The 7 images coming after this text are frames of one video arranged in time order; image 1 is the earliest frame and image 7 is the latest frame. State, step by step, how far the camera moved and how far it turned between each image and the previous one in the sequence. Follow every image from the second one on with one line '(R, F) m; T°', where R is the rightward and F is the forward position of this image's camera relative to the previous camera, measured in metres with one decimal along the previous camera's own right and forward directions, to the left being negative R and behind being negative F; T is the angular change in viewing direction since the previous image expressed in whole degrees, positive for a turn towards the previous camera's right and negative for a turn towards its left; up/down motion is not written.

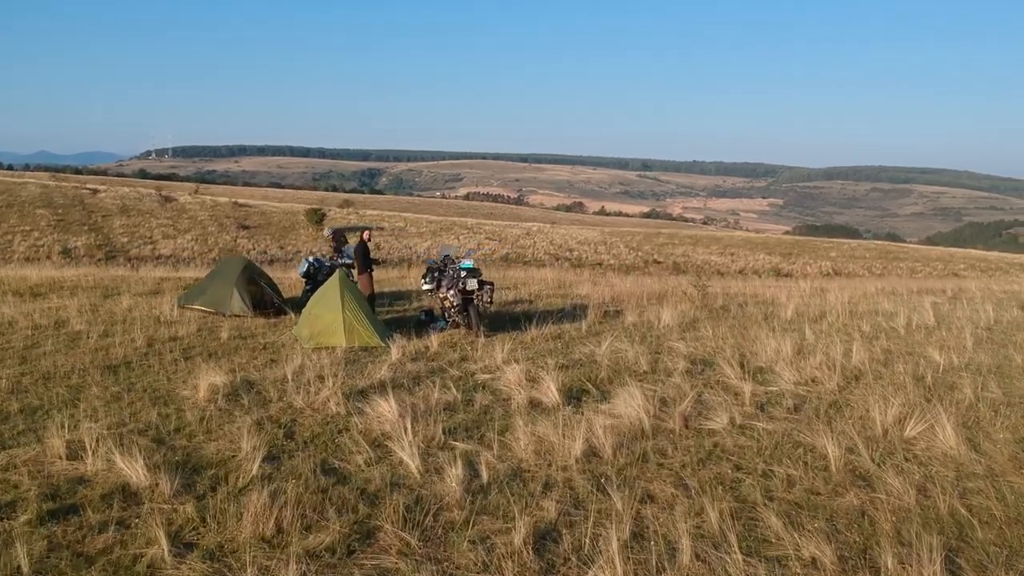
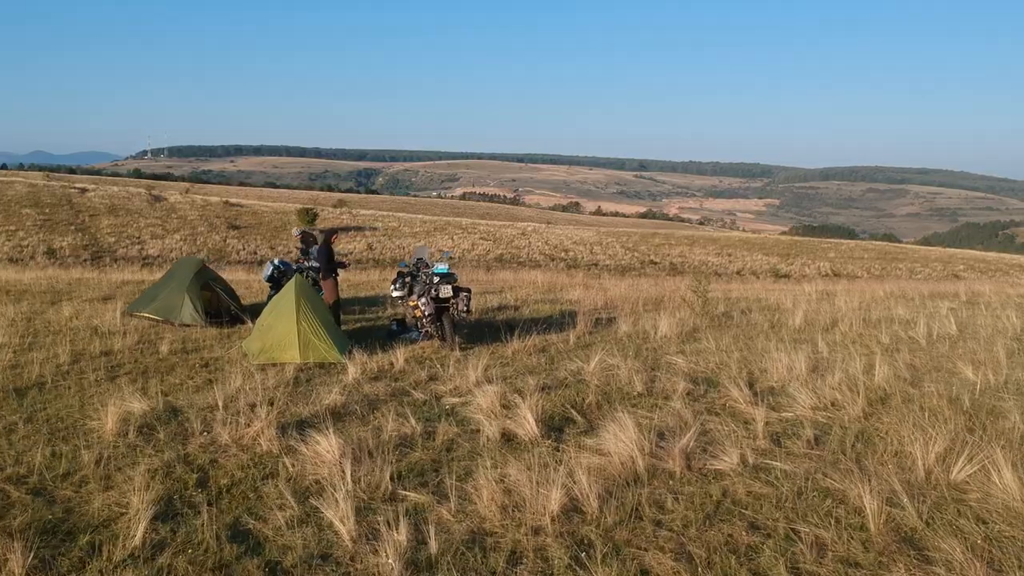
(+0.1, +0.9) m; 0°
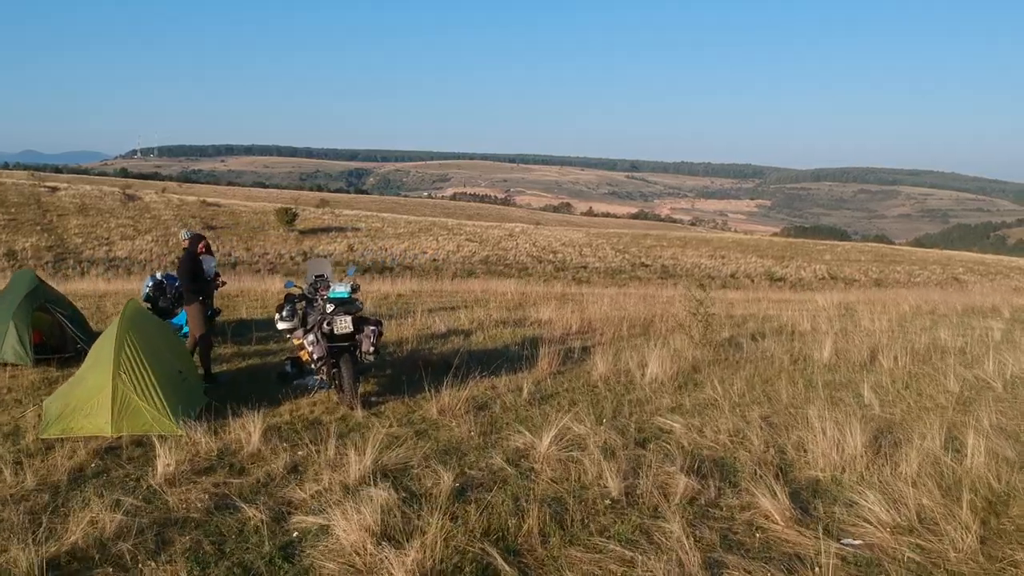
(+0.3, +2.2) m; 0°
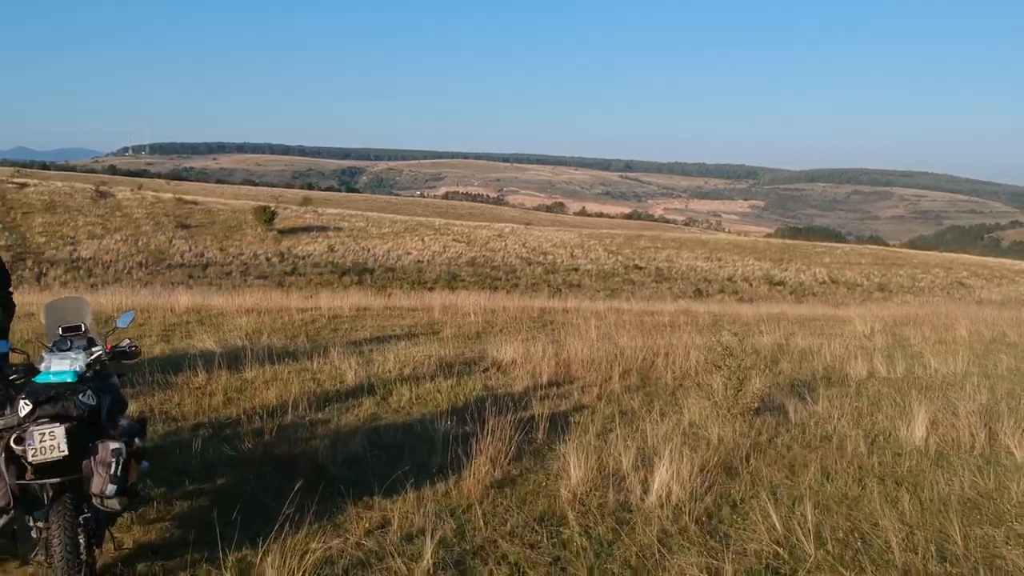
(+0.3, +2.5) m; 0°
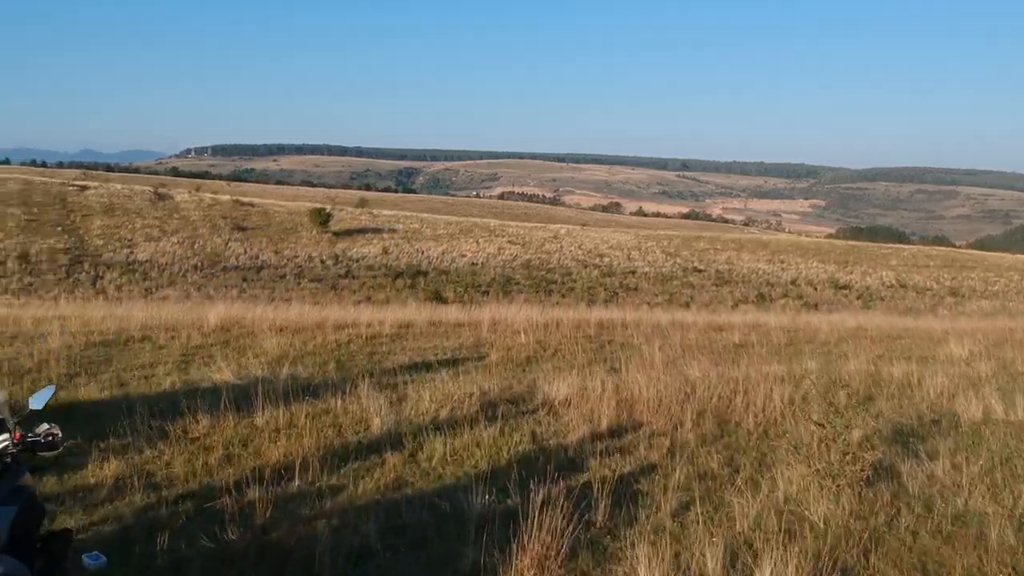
(0.0, +0.9) m; -3°
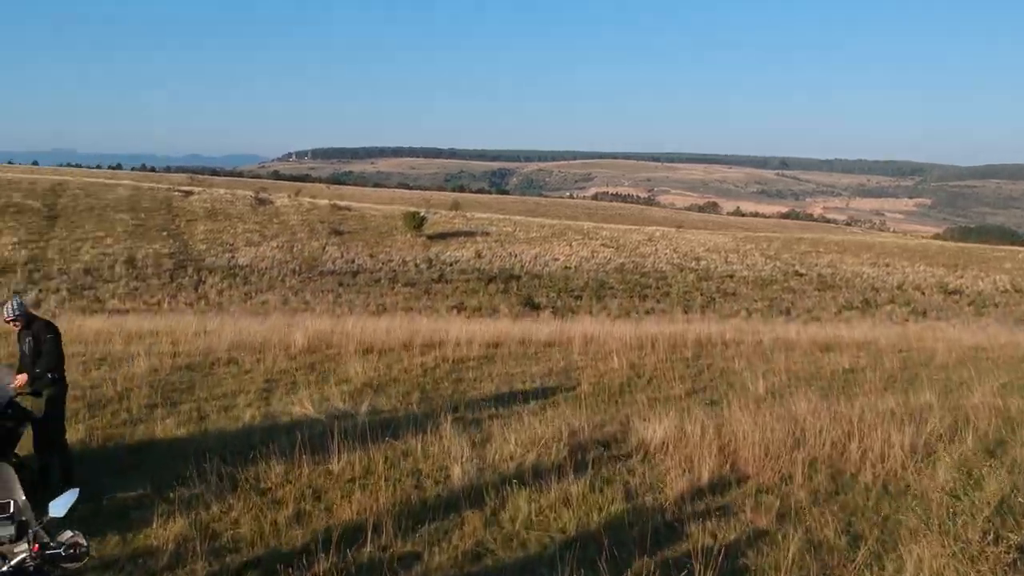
(0.0, +0.4) m; -5°
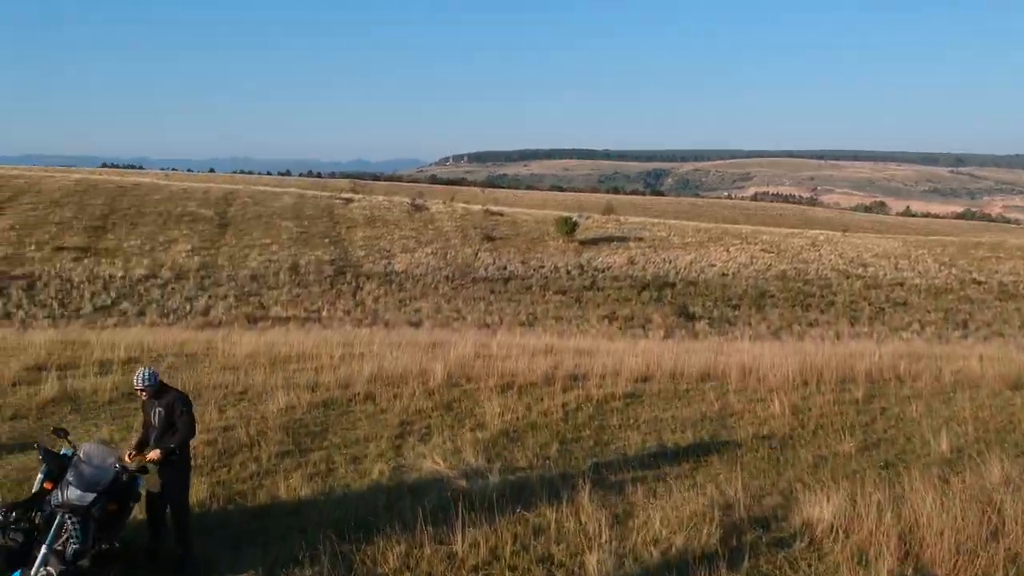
(0.0, +0.5) m; -9°
